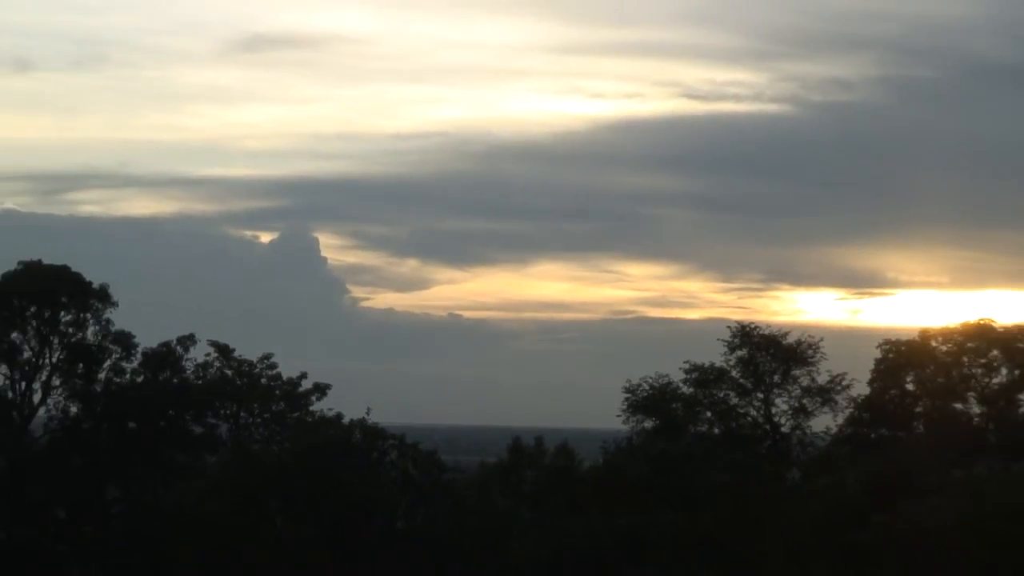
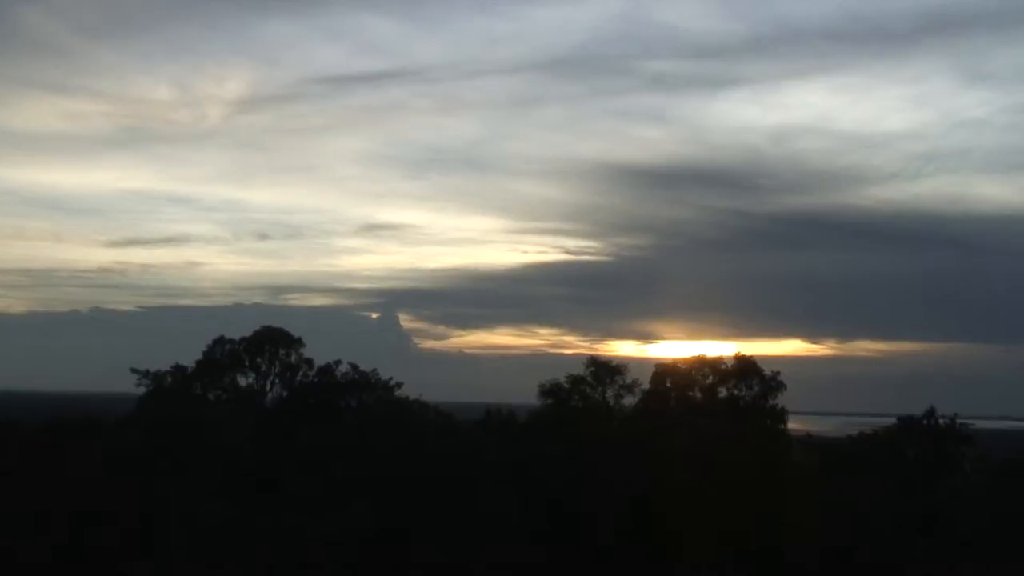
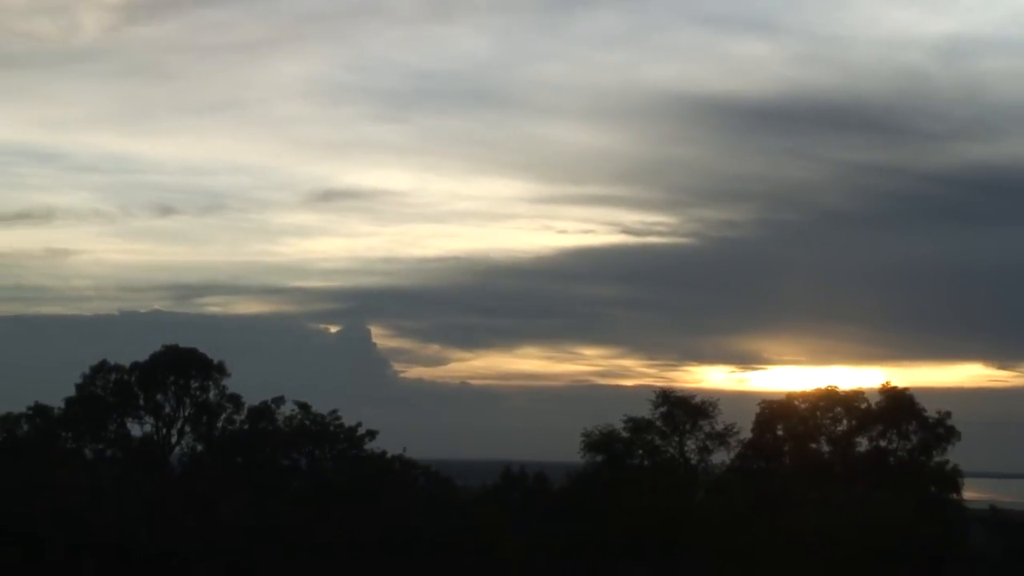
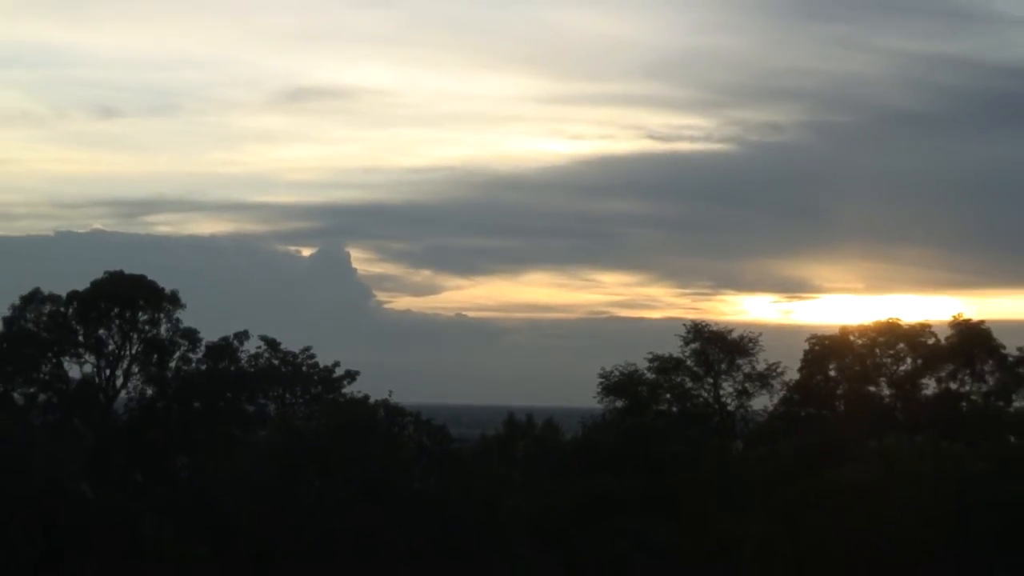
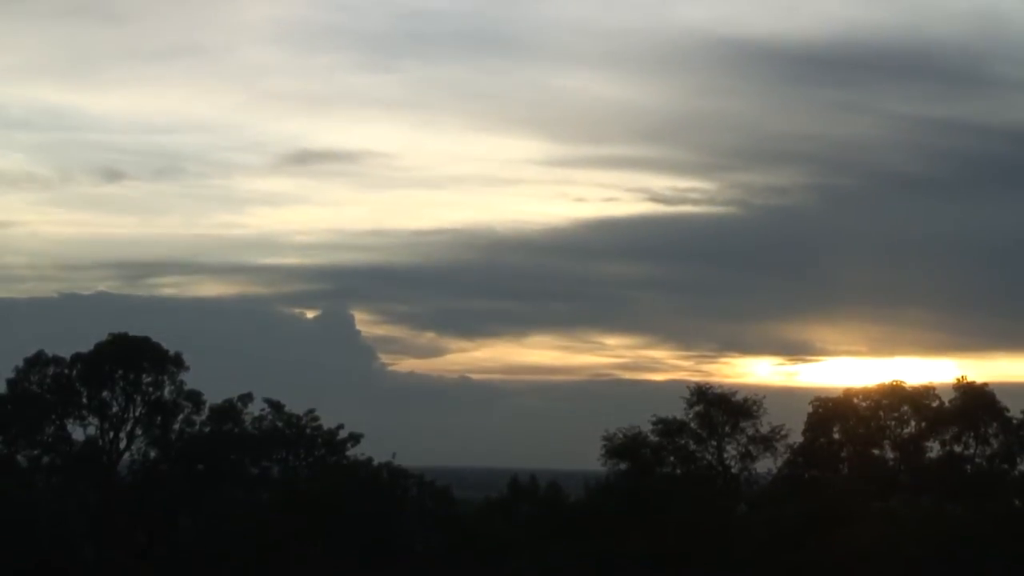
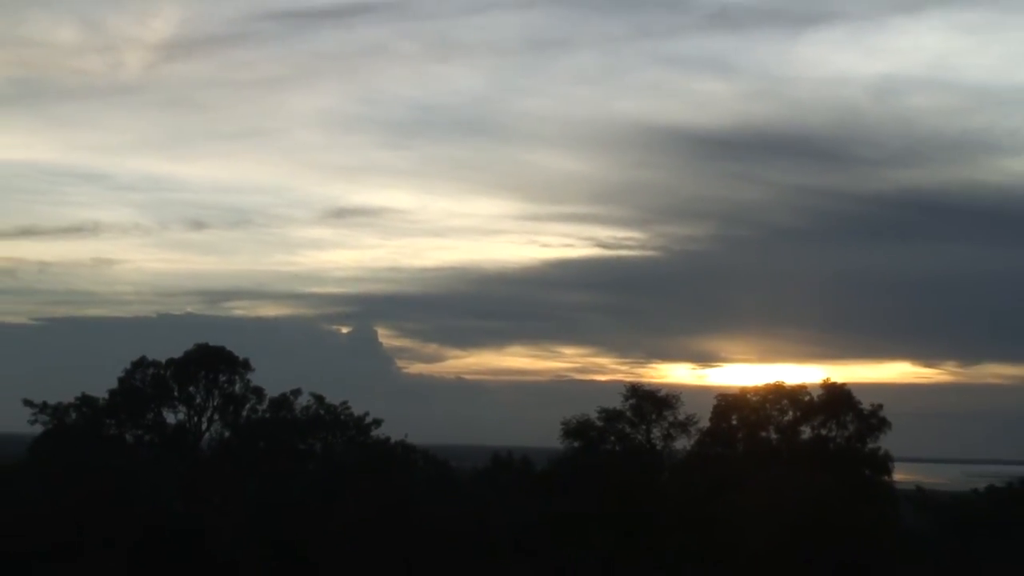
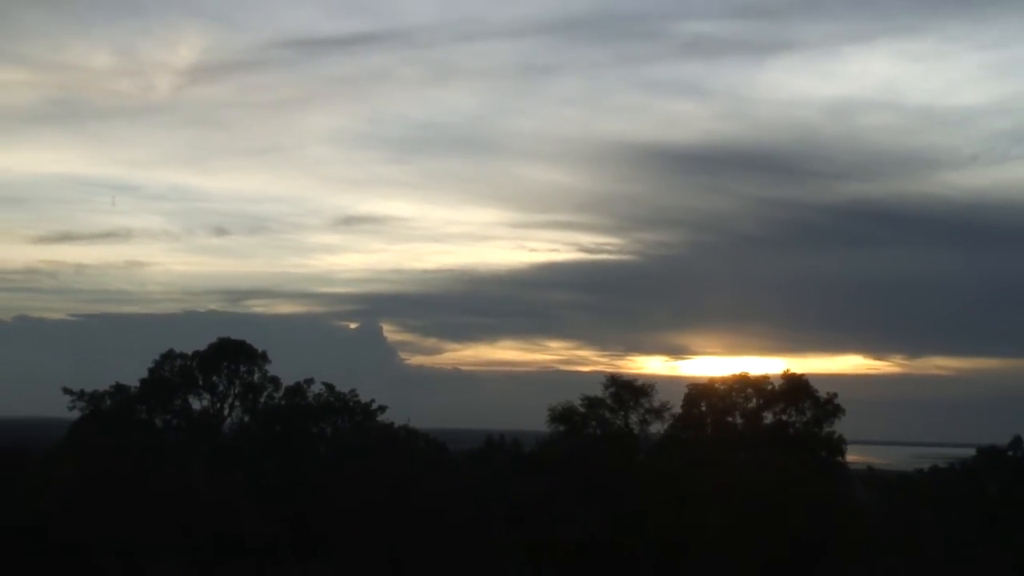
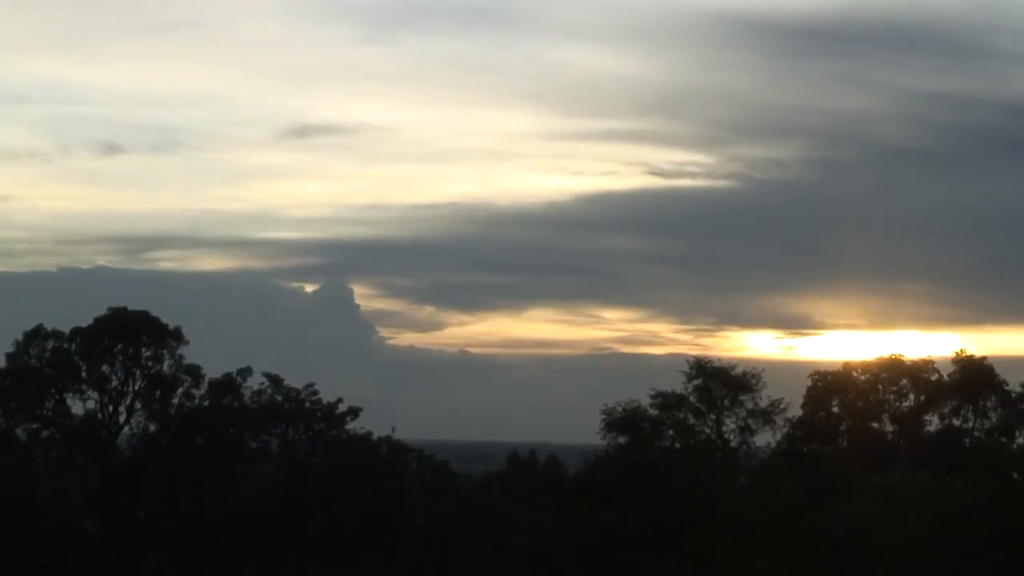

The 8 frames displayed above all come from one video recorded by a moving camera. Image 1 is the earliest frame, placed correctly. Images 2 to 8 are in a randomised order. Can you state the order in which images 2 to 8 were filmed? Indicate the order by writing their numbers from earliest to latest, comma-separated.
4, 8, 5, 3, 6, 7, 2
